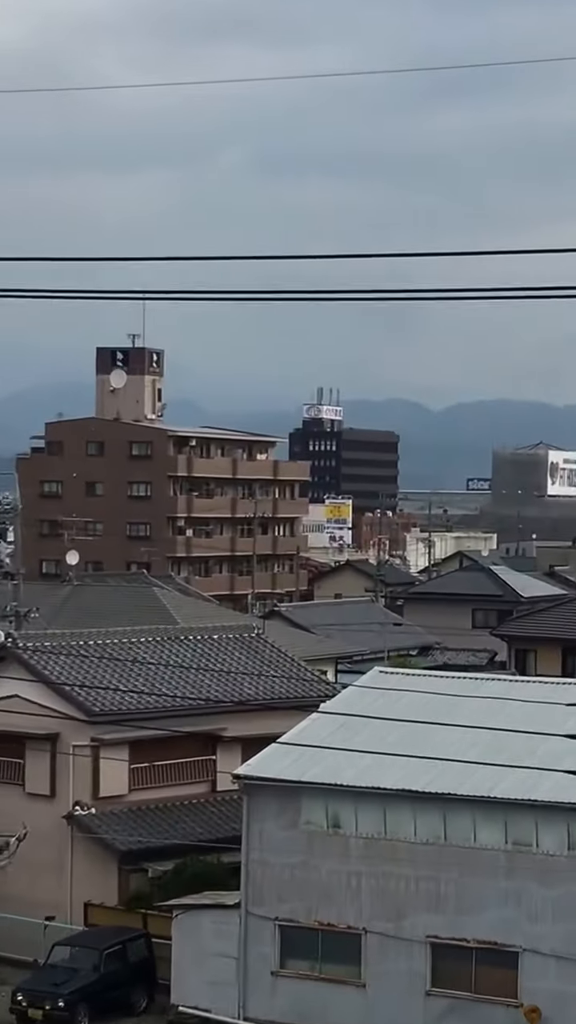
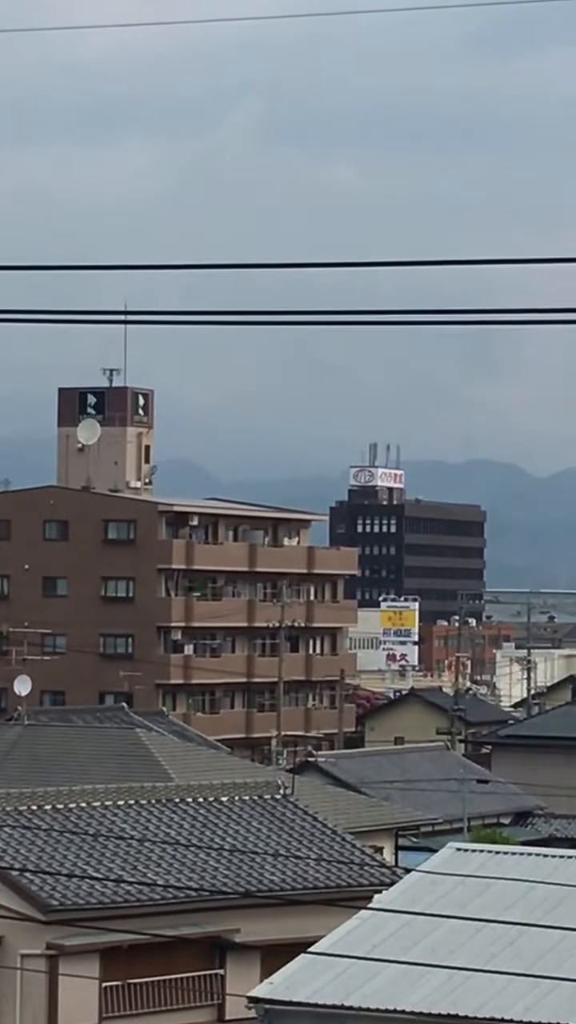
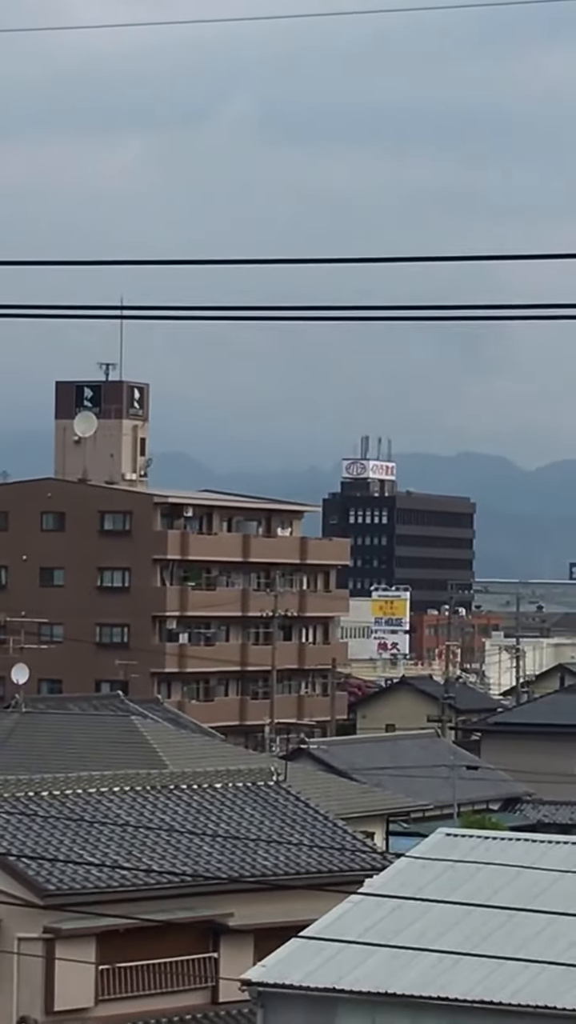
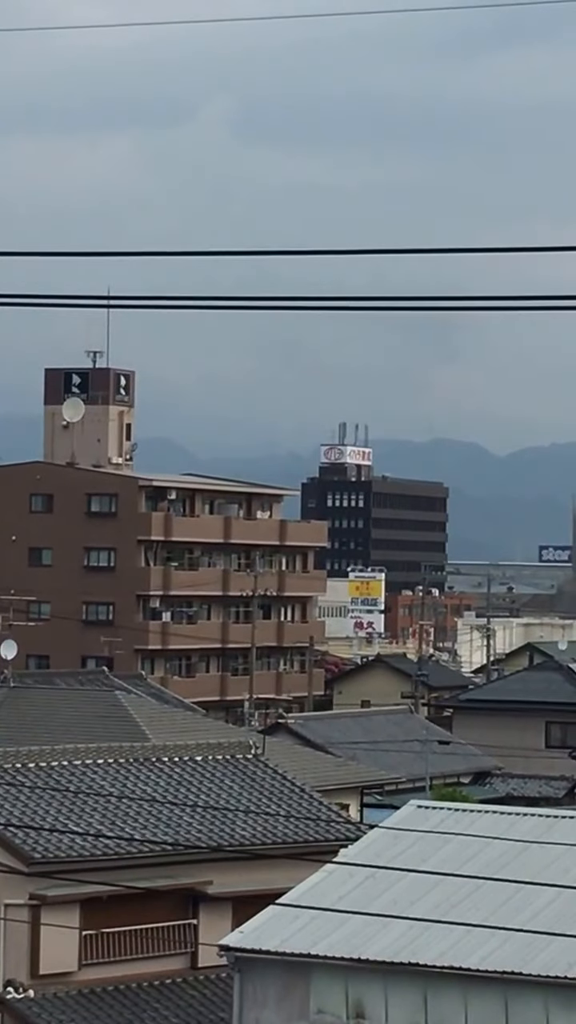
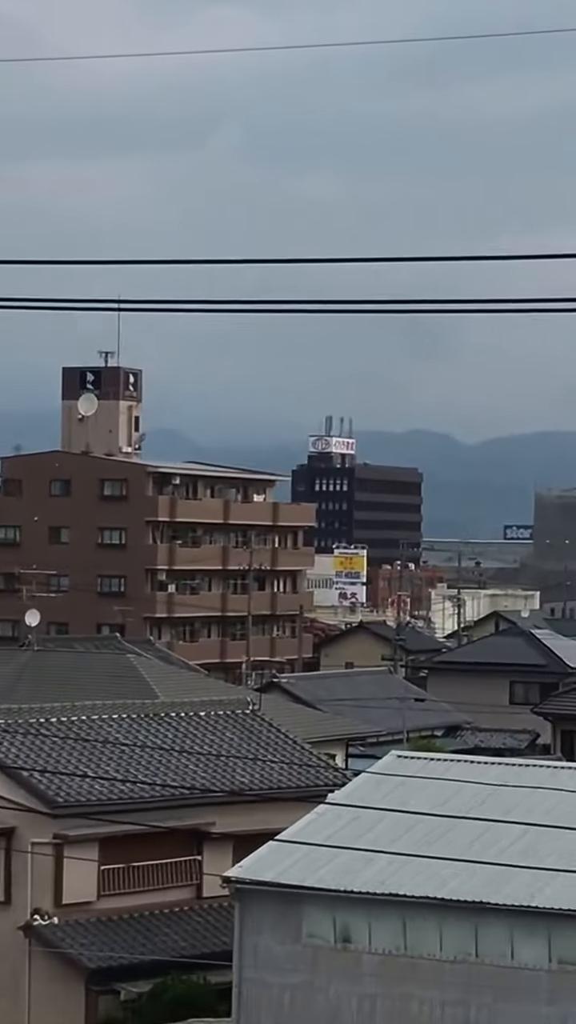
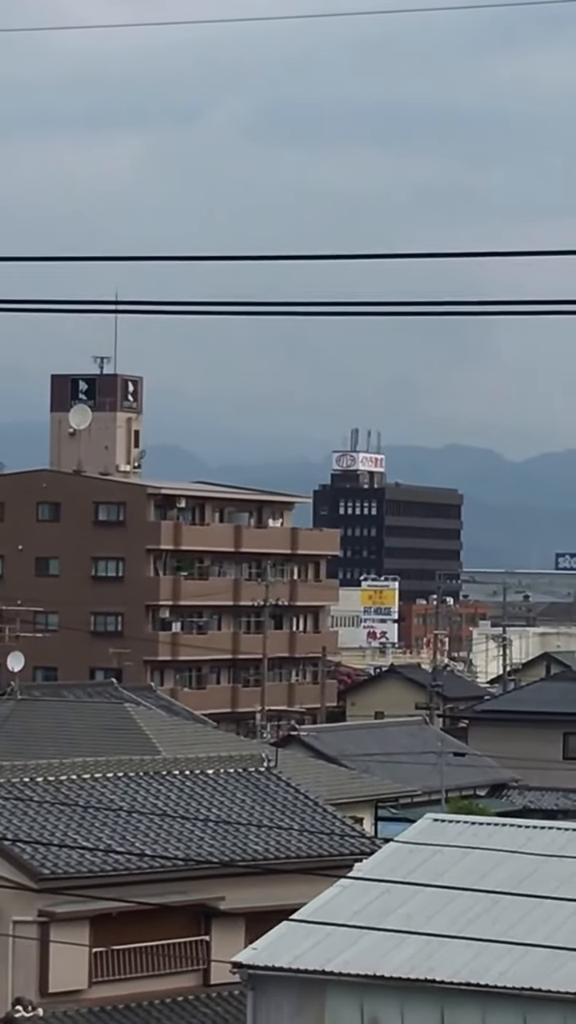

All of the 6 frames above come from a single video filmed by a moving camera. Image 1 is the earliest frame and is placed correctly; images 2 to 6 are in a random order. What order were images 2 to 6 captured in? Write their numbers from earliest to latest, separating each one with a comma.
5, 2, 3, 6, 4
